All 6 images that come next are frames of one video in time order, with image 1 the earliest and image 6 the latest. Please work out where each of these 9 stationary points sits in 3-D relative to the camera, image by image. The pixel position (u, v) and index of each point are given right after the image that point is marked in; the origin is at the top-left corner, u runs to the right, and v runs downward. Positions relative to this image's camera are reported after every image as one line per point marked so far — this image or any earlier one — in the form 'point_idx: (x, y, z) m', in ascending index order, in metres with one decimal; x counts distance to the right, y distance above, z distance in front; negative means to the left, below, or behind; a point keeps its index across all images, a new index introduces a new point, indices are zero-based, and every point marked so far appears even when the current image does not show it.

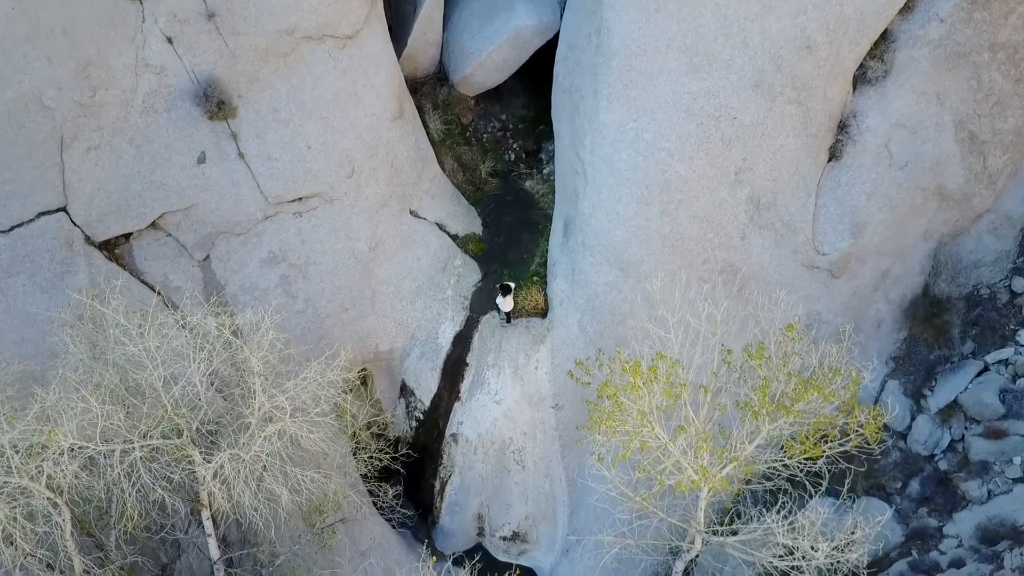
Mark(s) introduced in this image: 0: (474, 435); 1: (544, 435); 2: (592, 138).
0: (-0.6, -2.3, +11.0) m
1: (+0.5, -2.3, +10.9) m
2: (+1.2, +2.2, +10.6) m
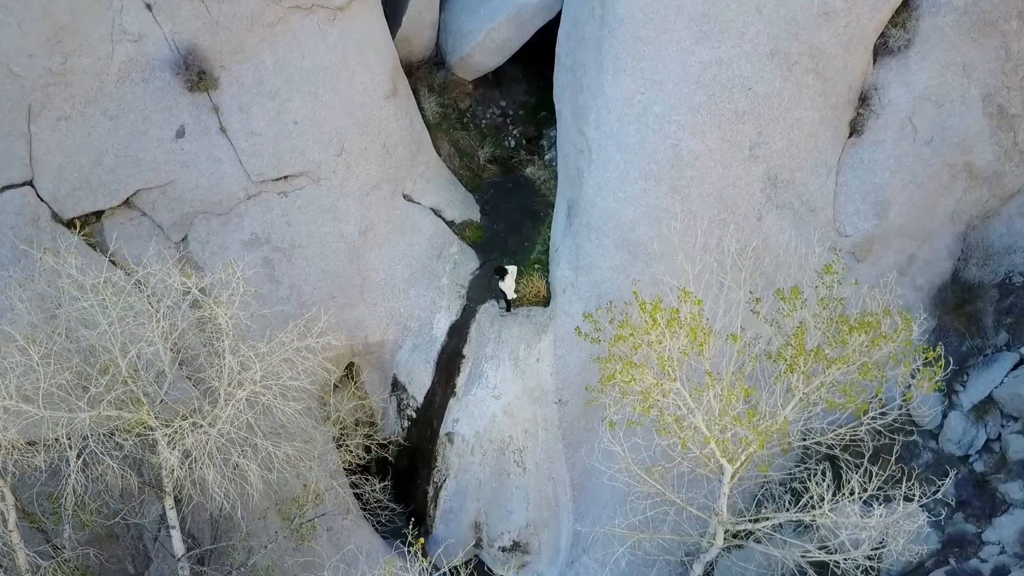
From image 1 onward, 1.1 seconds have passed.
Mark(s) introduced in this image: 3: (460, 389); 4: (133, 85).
0: (-0.6, -2.1, +10.2) m
1: (+0.5, -2.0, +10.0) m
2: (+1.2, +2.4, +10.0) m
3: (-0.7, -1.4, +10.3) m
4: (-4.9, +2.6, +9.4) m
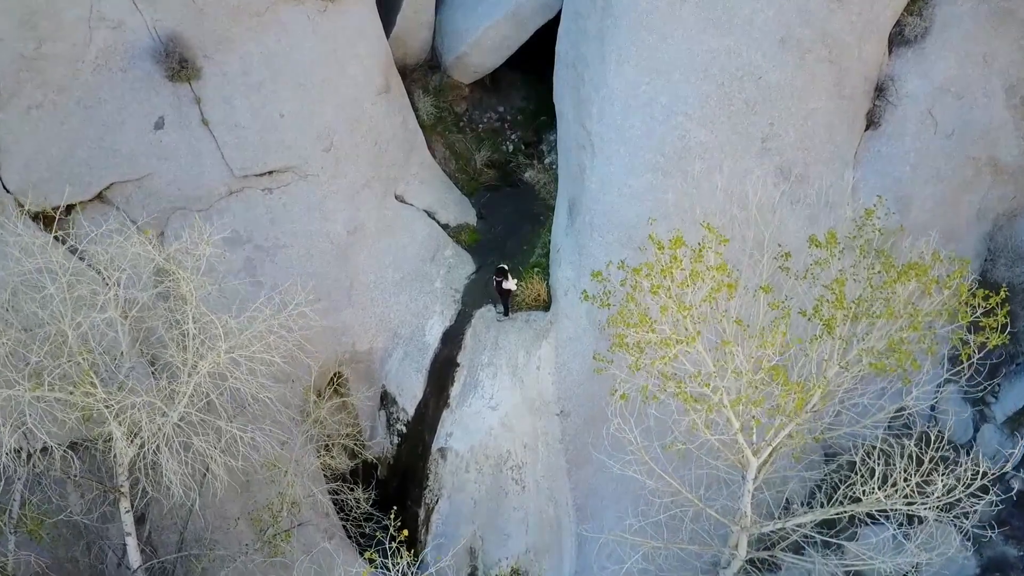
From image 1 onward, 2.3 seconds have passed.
0: (-0.6, -2.1, +9.4) m
1: (+0.4, -2.1, +9.2) m
2: (+1.1, +2.4, +9.5) m
3: (-0.8, -1.5, +9.6) m
4: (-5.0, +2.6, +9.0) m
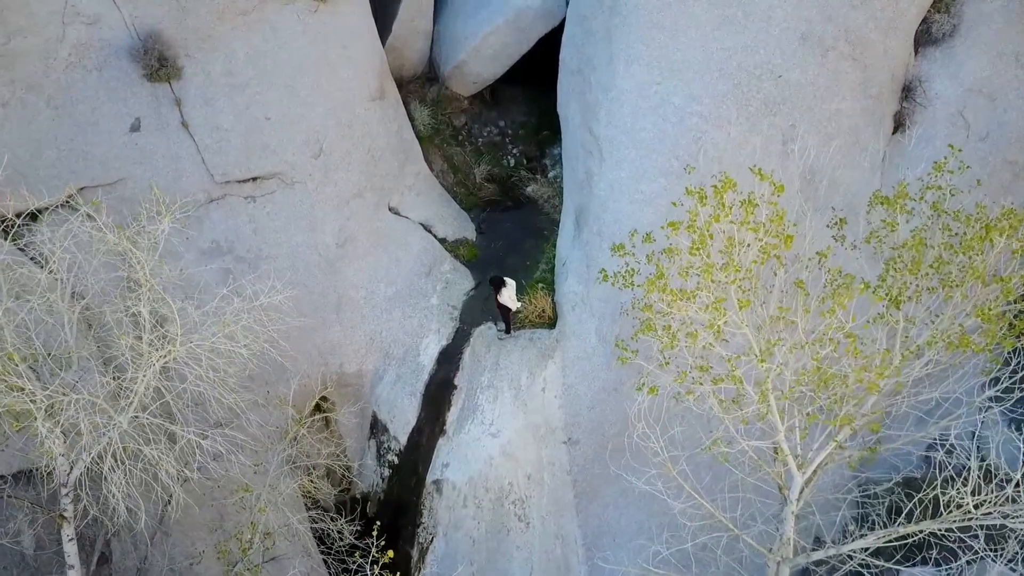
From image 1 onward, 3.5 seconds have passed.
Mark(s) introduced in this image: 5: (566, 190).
0: (-0.6, -2.3, +8.5) m
1: (+0.5, -2.2, +8.3) m
2: (+1.2, +2.2, +8.9) m
3: (-0.7, -1.7, +8.7) m
4: (-4.9, +2.5, +8.4) m
5: (+0.7, +1.3, +9.8) m
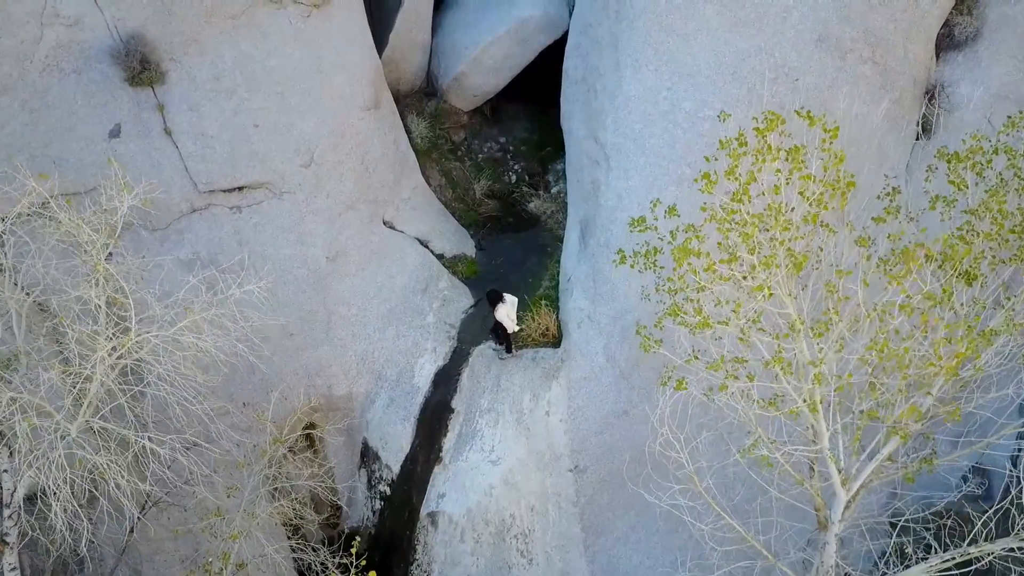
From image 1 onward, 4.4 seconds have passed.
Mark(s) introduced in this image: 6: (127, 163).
0: (-0.5, -2.4, +7.8) m
1: (+0.5, -2.4, +7.6) m
2: (+1.2, +2.0, +8.4) m
3: (-0.7, -1.8, +8.0) m
4: (-4.9, +2.3, +7.9) m
5: (+0.7, +1.1, +9.2) m
6: (-4.3, +1.4, +8.0) m
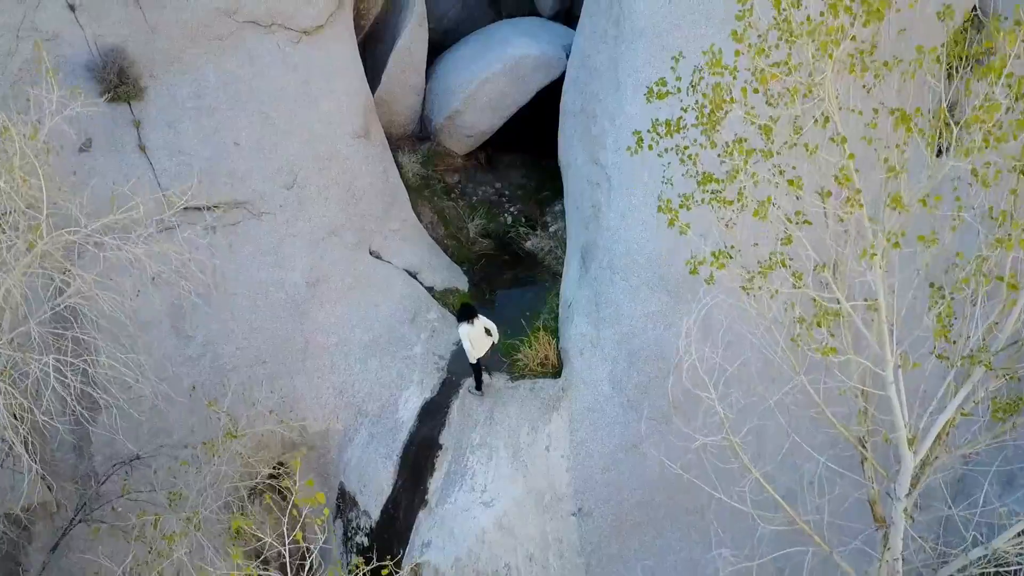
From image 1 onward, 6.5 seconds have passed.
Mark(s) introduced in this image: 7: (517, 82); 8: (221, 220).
0: (-0.6, -2.6, +6.7) m
1: (+0.5, -2.5, +6.6) m
2: (+1.1, +1.7, +8.1) m
3: (-0.8, -2.0, +7.1) m
4: (-5.0, +2.1, +7.6) m
5: (+0.7, +0.7, +8.7) m
6: (-4.3, +1.1, +7.5) m
7: (+0.1, +2.9, +9.9) m
8: (-3.2, +0.7, +7.8) m
